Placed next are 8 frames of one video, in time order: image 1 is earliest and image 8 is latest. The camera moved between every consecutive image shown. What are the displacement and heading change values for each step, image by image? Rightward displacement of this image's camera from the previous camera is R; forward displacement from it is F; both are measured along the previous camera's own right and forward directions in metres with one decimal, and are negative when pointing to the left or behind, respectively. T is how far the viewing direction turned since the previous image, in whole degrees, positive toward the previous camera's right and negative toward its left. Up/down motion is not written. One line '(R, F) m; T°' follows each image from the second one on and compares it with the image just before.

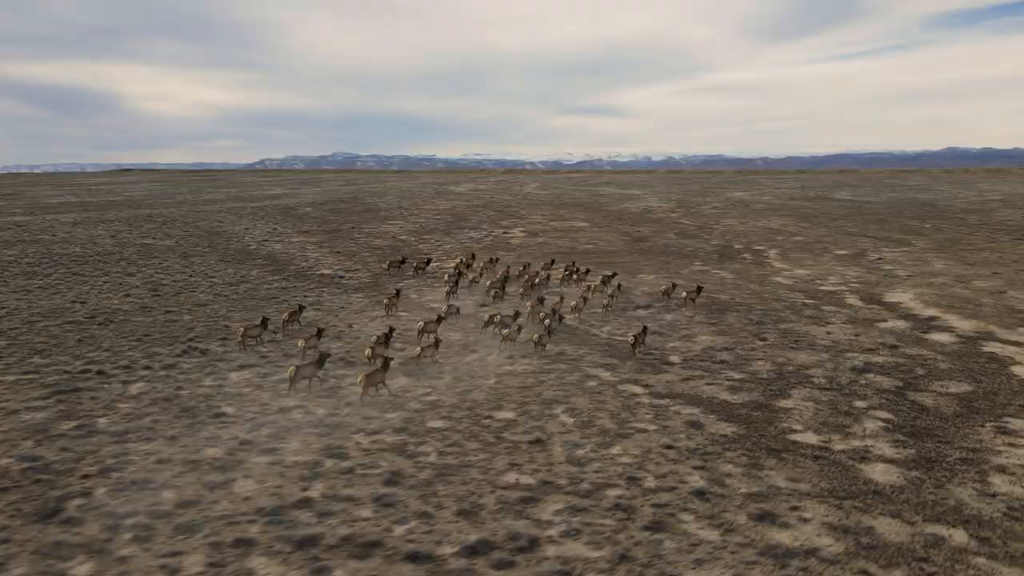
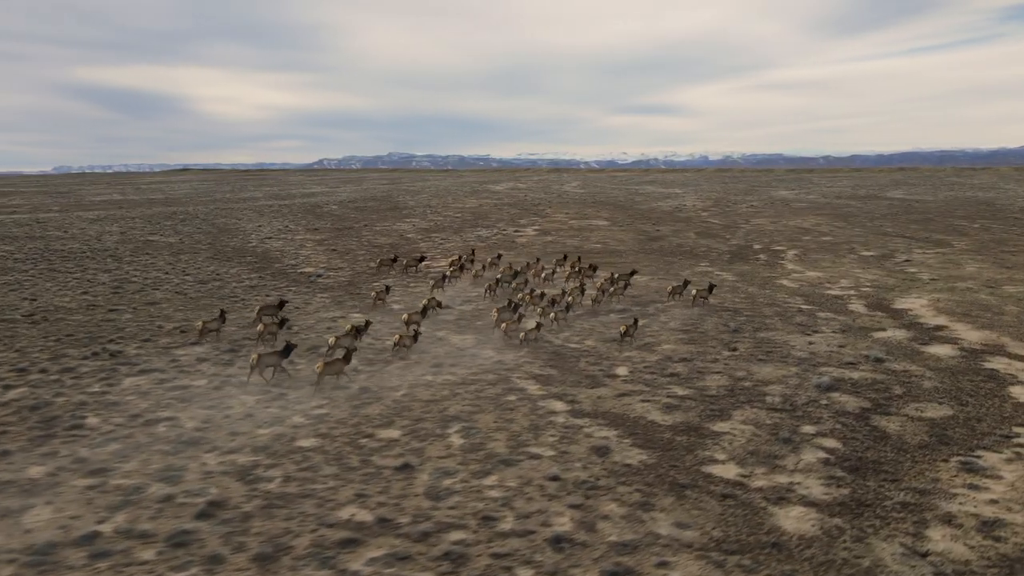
(+2.0, +1.2) m; -4°
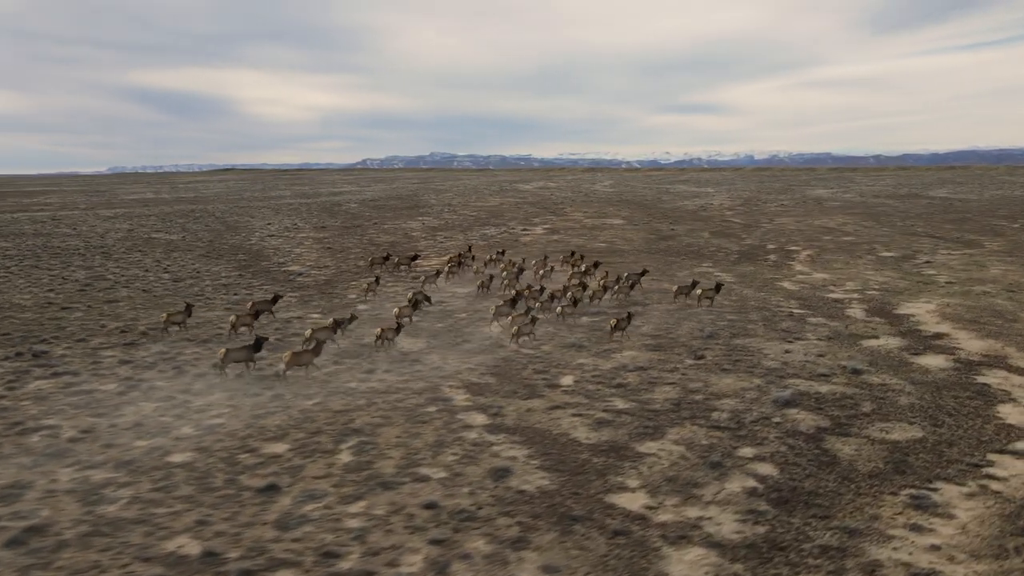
(+1.5, +0.9) m; -3°
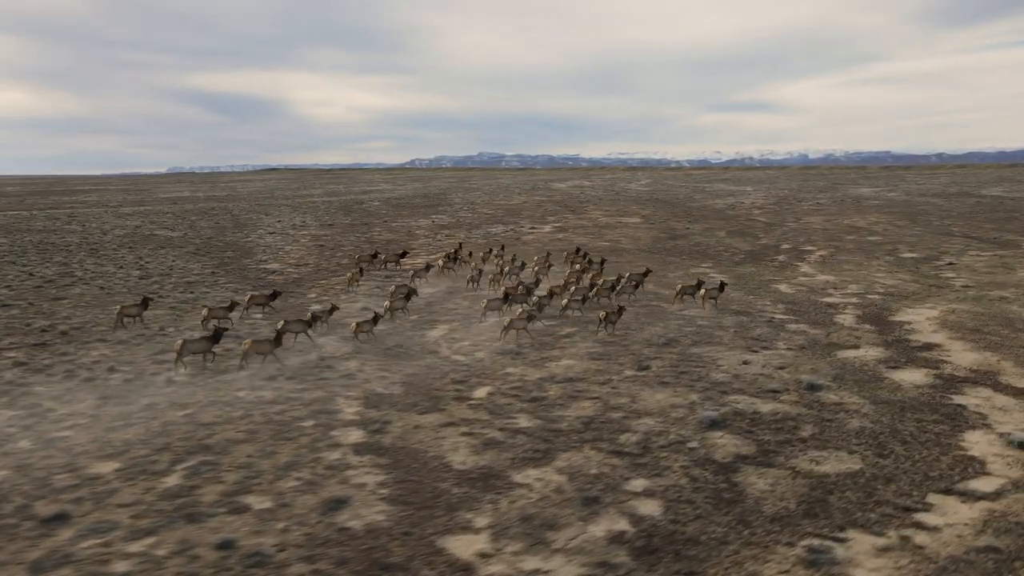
(+1.8, +1.1) m; -3°
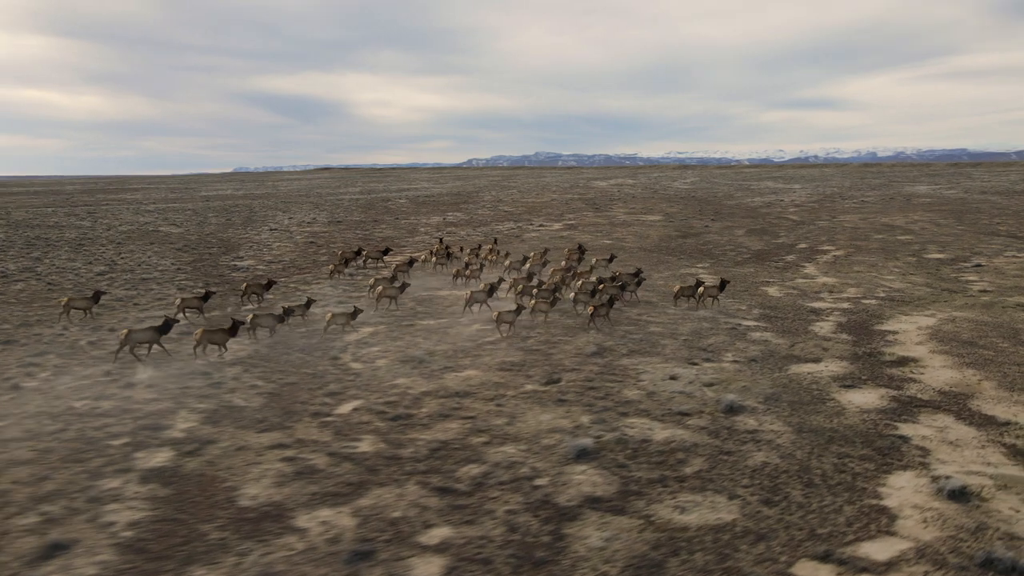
(+2.2, +1.4) m; -4°
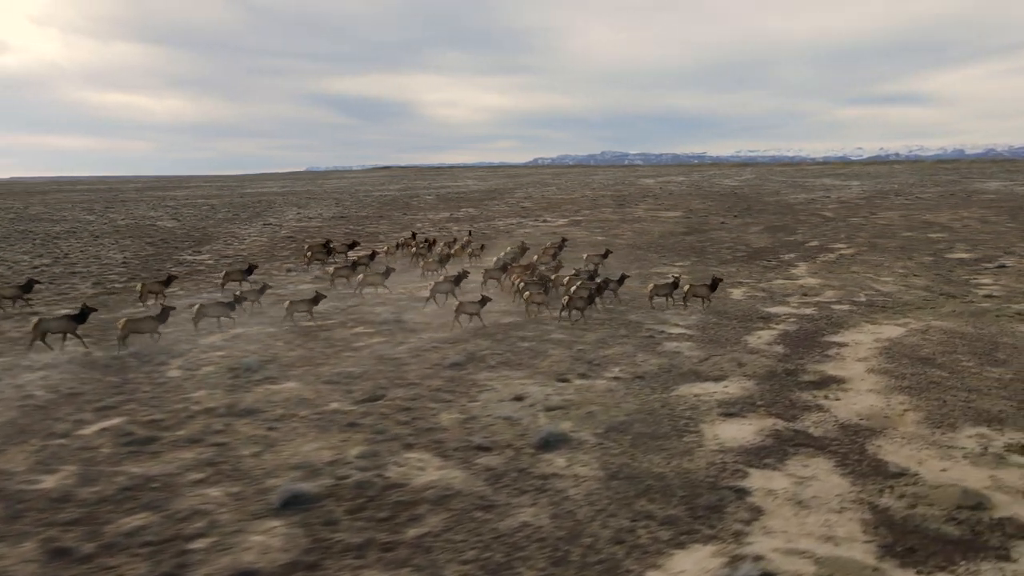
(+2.8, +1.8) m; -4°
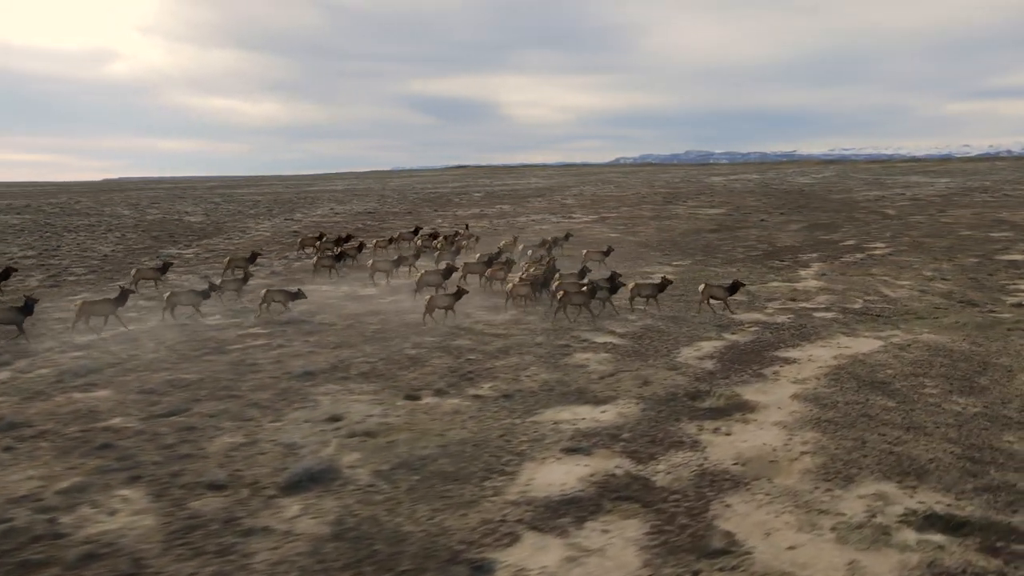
(+2.4, +1.6) m; -6°
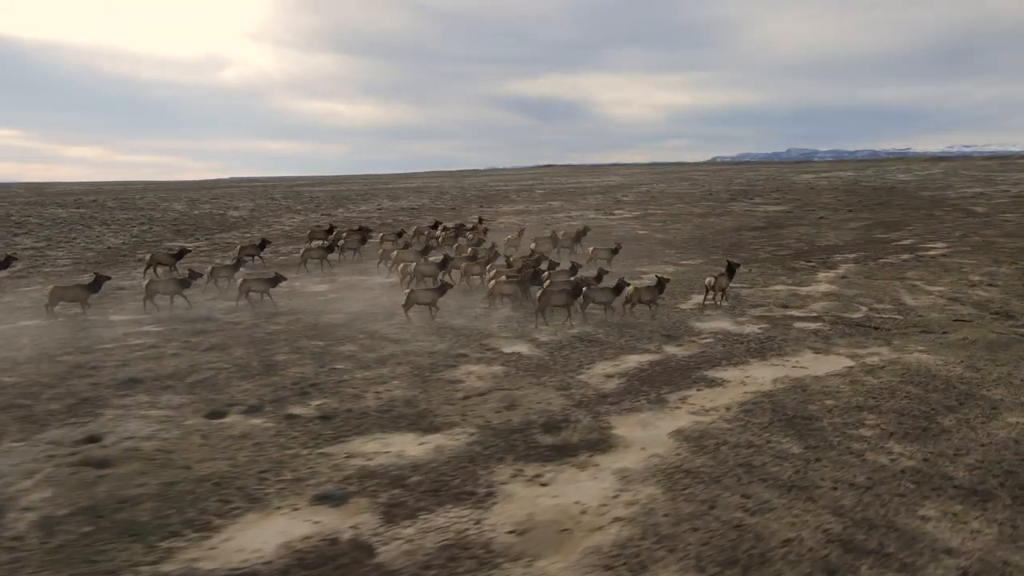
(+2.2, +1.5) m; -7°
